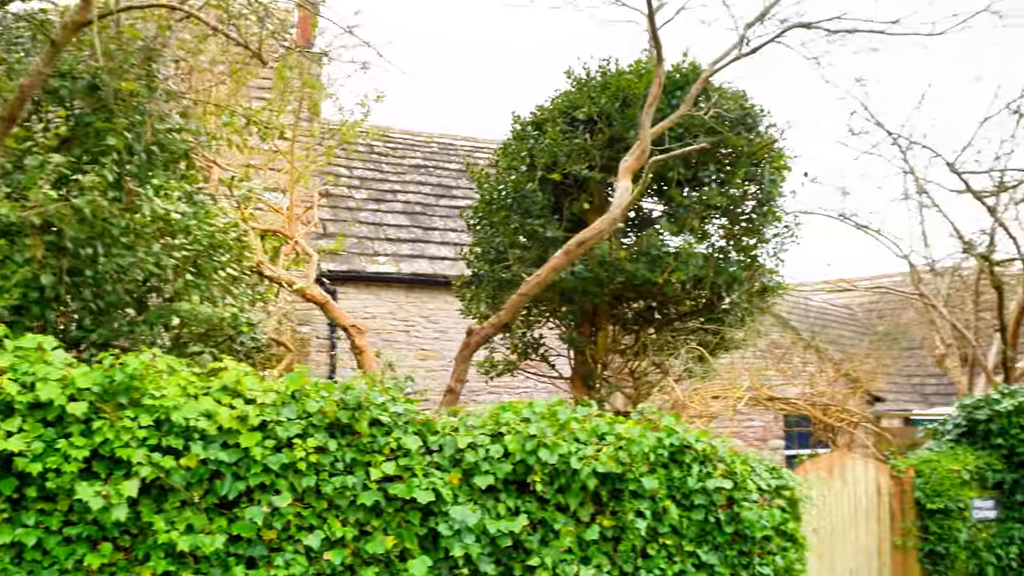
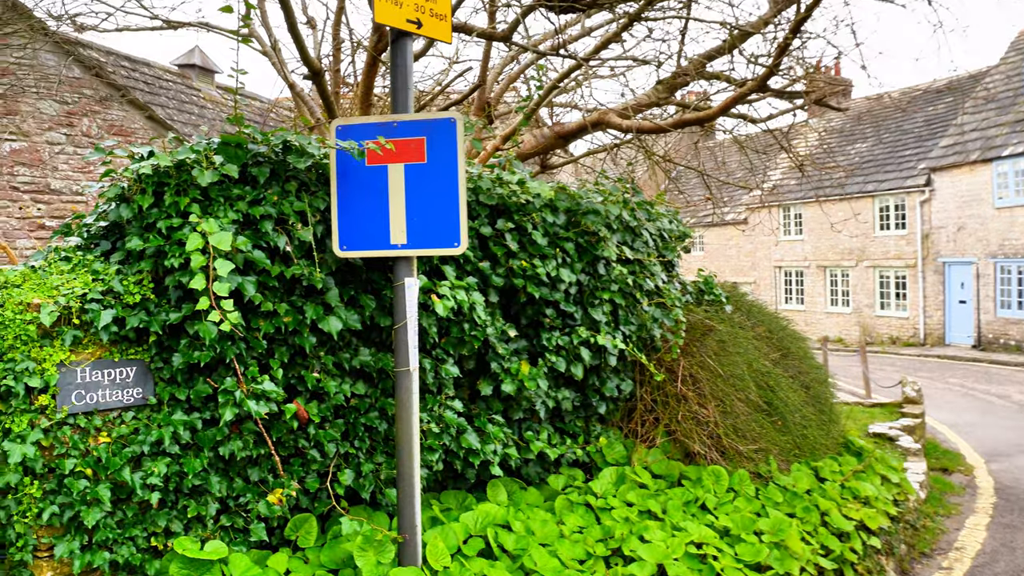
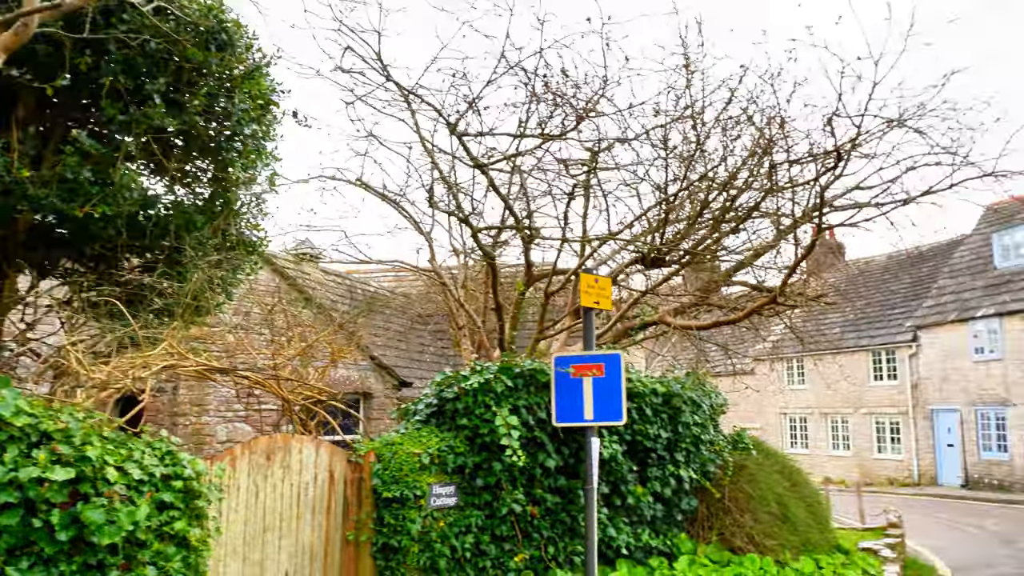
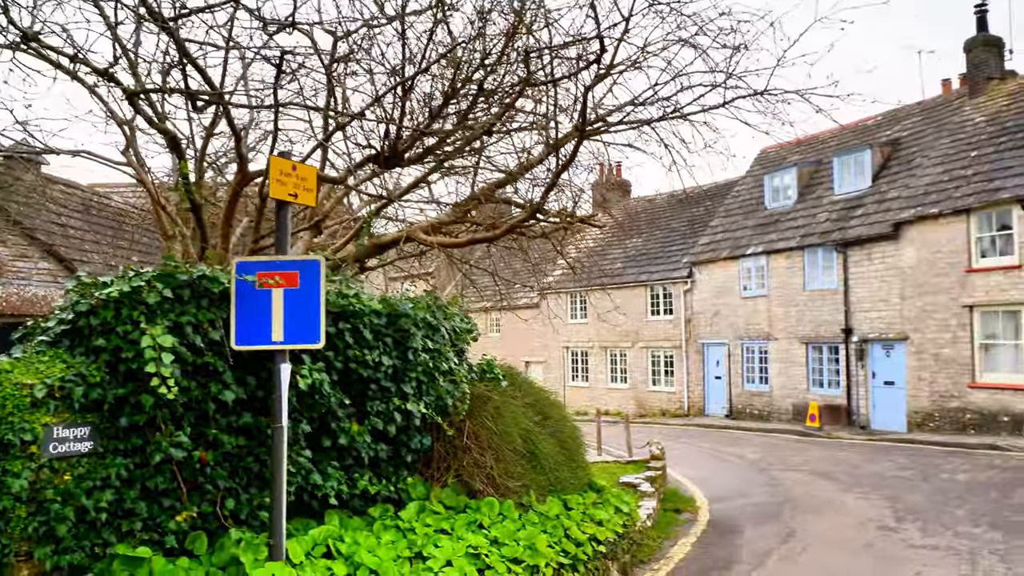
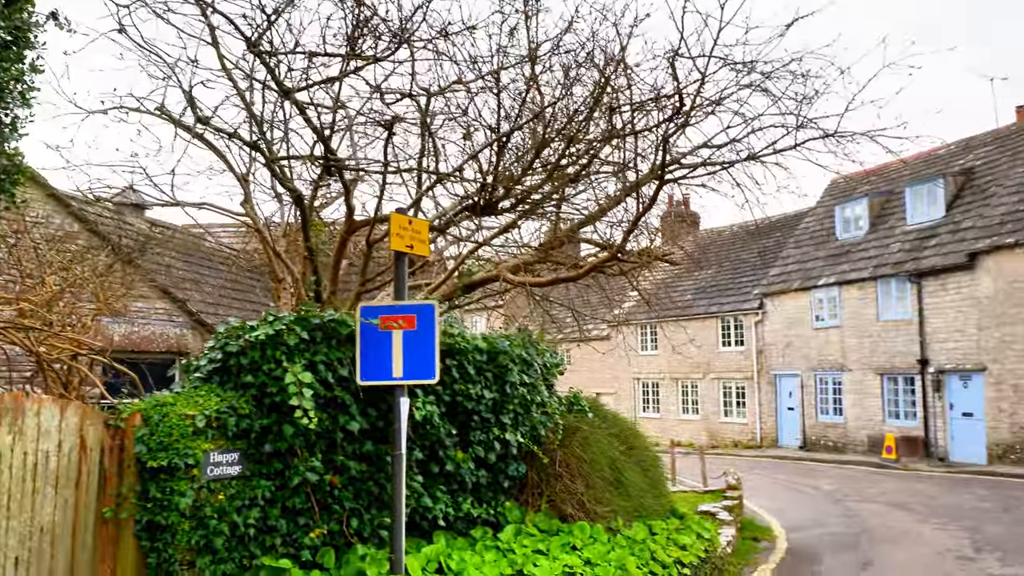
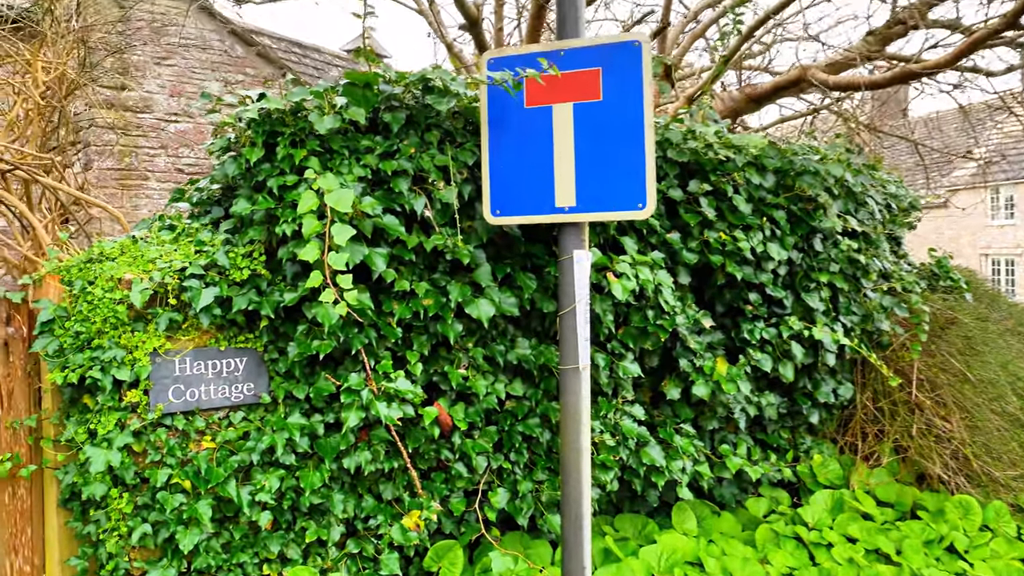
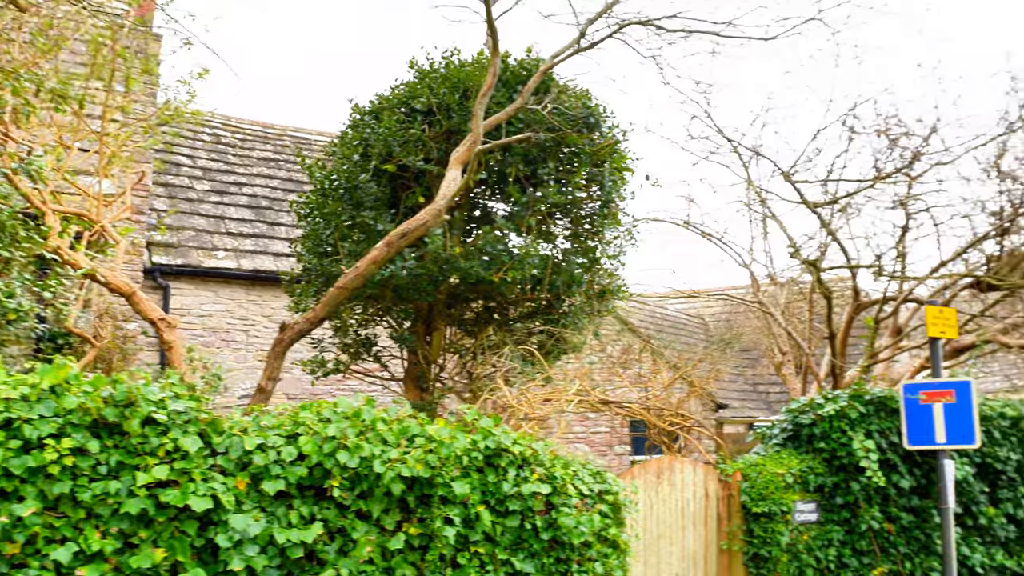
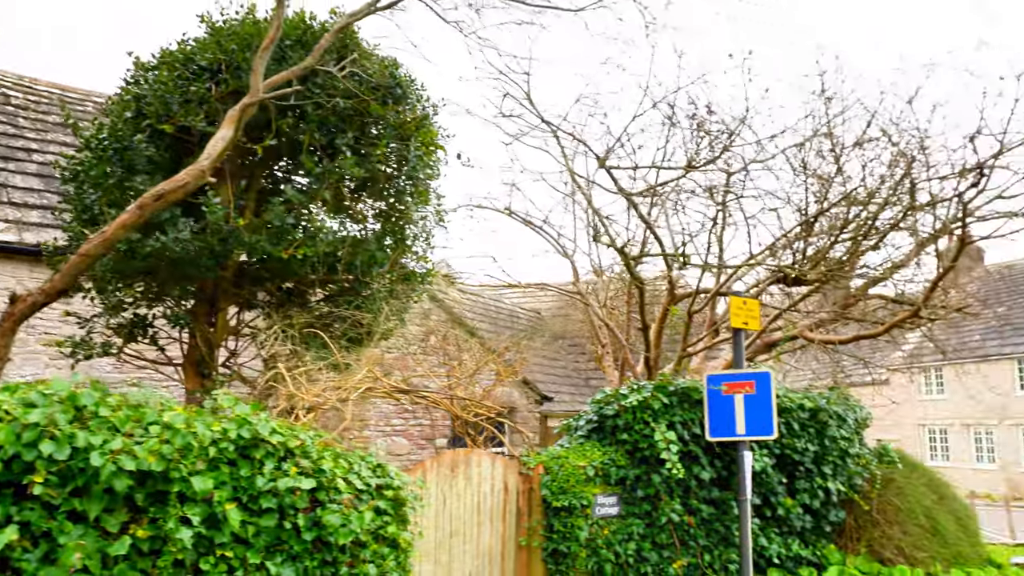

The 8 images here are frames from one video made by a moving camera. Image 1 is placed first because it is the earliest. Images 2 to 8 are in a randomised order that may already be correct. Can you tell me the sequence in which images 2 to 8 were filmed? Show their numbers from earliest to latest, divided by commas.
7, 8, 3, 5, 4, 2, 6
